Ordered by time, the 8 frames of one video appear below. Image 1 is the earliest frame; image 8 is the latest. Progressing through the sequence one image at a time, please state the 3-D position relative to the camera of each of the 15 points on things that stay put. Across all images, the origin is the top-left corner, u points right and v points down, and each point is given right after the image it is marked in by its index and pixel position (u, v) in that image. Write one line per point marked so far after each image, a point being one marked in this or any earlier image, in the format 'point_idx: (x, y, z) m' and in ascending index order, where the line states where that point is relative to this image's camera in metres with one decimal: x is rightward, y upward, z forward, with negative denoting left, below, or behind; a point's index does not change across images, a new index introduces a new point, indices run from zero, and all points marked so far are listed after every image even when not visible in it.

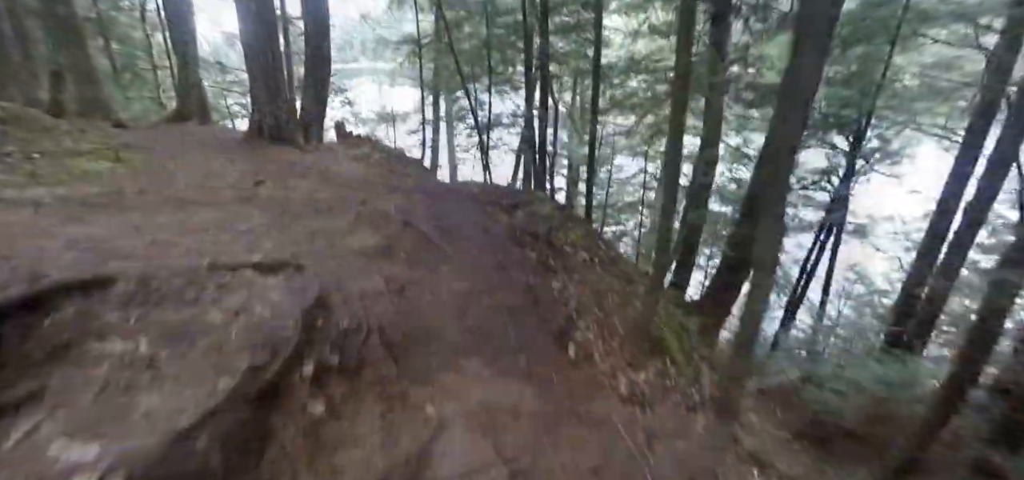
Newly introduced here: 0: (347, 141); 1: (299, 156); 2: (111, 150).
0: (-3.5, +2.1, +9.3) m
1: (-3.2, +1.3, +6.6) m
2: (-4.7, +1.1, +5.1) m
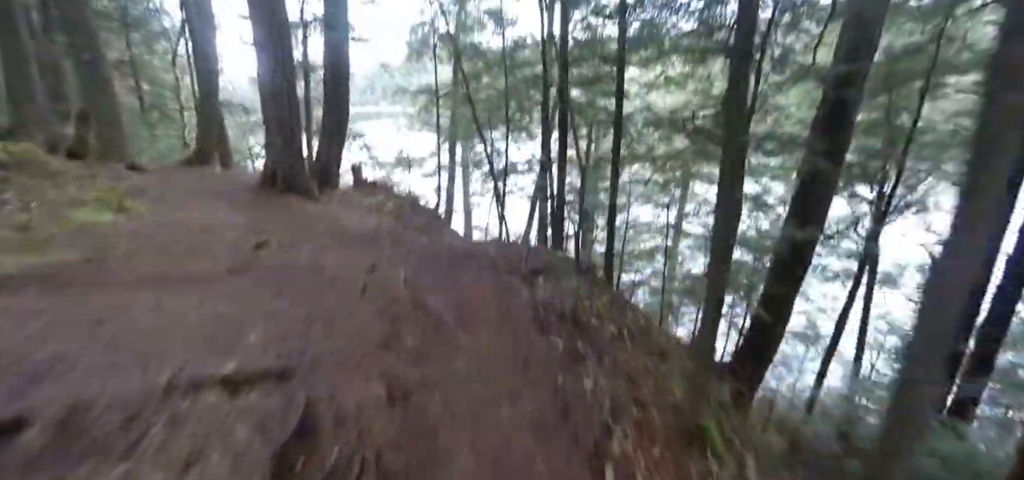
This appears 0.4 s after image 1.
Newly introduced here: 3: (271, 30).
0: (-3.2, +1.1, +9.2) m
1: (-3.0, +0.5, +6.4) m
2: (-4.5, +0.4, +5.0) m
3: (-3.4, +2.9, +6.1) m
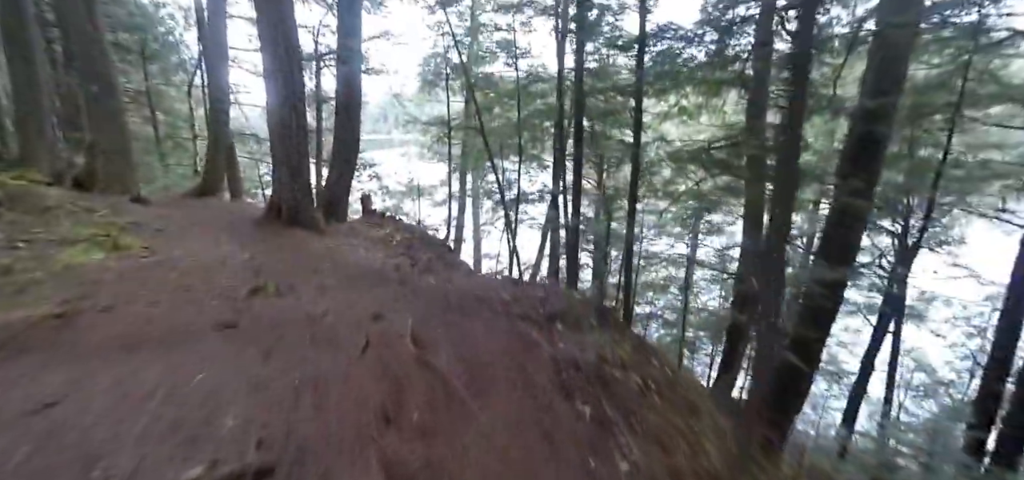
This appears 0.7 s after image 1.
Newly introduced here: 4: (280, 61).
0: (-2.9, +0.4, +9.0) m
1: (-2.8, 0.0, +6.2) m
2: (-4.4, 0.0, +4.7) m
3: (-3.2, +2.4, +6.0) m
4: (-3.2, +2.4, +6.0) m
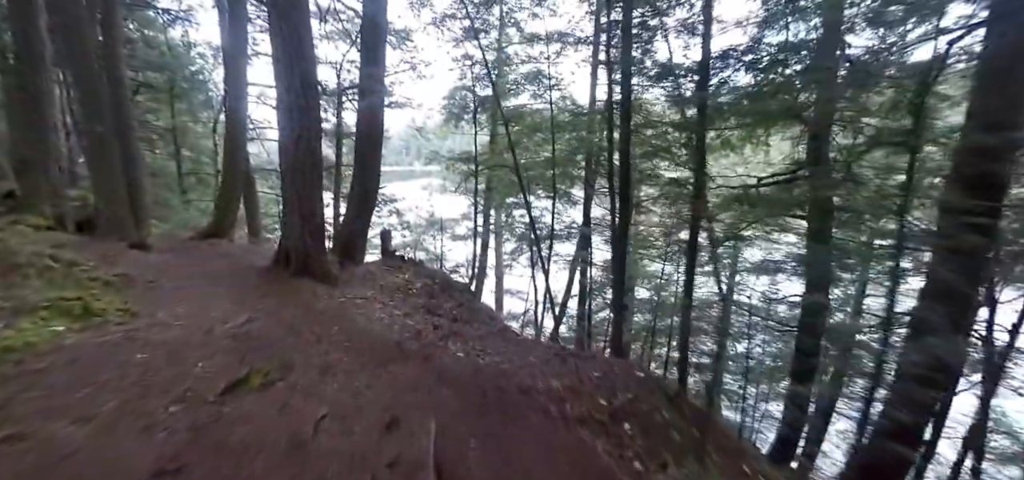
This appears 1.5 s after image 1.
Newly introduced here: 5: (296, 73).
0: (-2.4, -0.5, +8.2) m
1: (-2.3, -0.7, +5.4) m
2: (-3.9, -0.5, +4.1) m
3: (-2.7, +1.8, +5.4) m
4: (-2.7, +1.8, +5.4) m
5: (-2.7, +2.1, +5.4) m
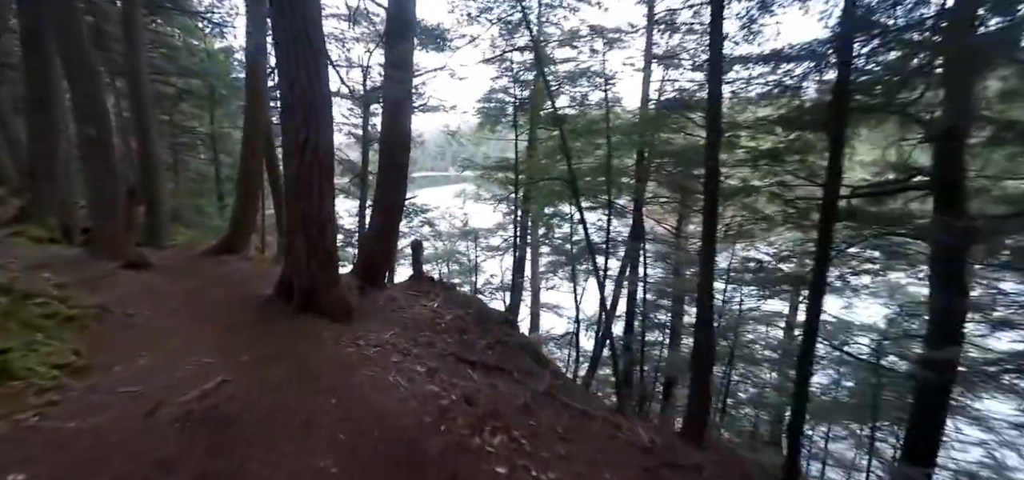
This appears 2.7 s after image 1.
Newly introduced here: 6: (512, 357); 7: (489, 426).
0: (-1.6, -0.8, +7.1) m
1: (-1.8, -1.0, +4.3) m
2: (-3.5, -0.8, +3.1) m
3: (-2.1, +1.5, +4.4) m
4: (-2.2, +1.5, +4.4) m
5: (-2.1, +1.8, +4.3) m
6: (0.0, -1.6, +5.9) m
7: (-0.2, -1.3, +3.3) m
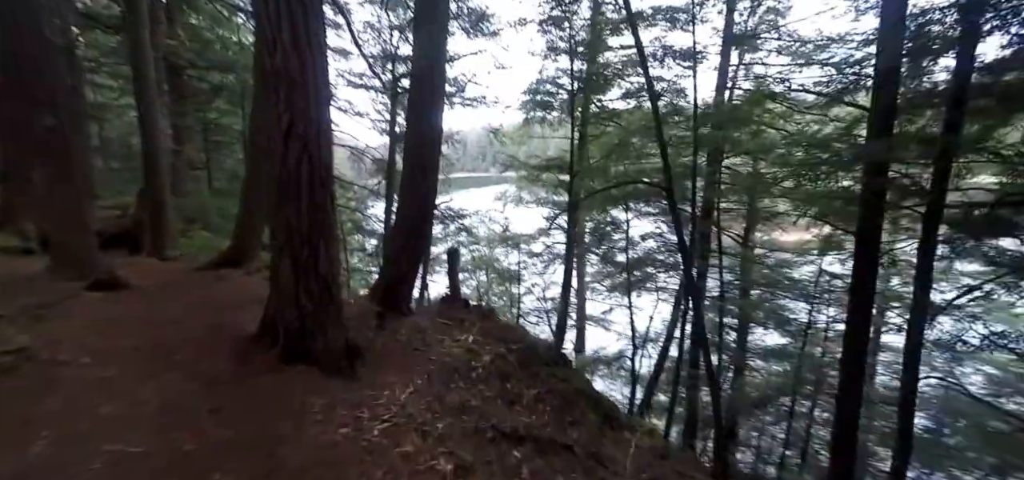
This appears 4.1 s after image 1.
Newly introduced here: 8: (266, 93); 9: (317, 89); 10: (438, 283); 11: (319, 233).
0: (-0.9, -1.0, +5.8) m
1: (-1.3, -1.2, +3.0) m
2: (-3.1, -1.0, +1.9) m
3: (-1.6, +1.3, +3.1) m
4: (-1.7, +1.3, +3.1) m
5: (-1.6, +1.6, +3.1) m
6: (+0.6, -1.8, +4.5) m
7: (+0.2, -1.5, +1.8) m
8: (-1.9, +1.1, +3.3) m
9: (-1.5, +1.1, +3.3) m
10: (-2.6, -1.5, +15.5) m
11: (-1.5, 0.0, +3.4) m
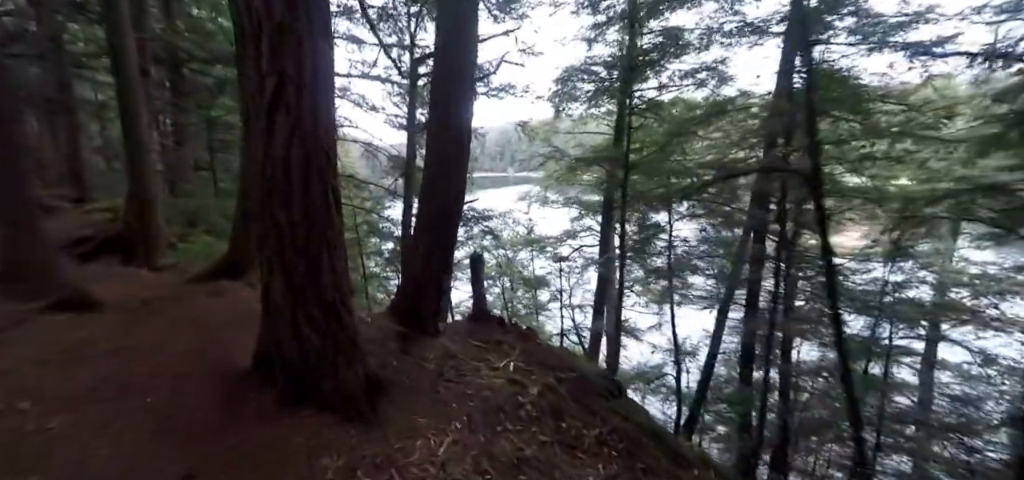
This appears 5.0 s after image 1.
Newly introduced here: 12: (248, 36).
0: (-0.4, -1.1, +4.9) m
1: (-0.9, -1.2, +2.1) m
2: (-2.7, -1.0, +1.1) m
3: (-1.2, +1.3, +2.3) m
4: (-1.2, +1.3, +2.3) m
5: (-1.1, +1.5, +2.2) m
6: (+1.1, -1.8, +3.5) m
7: (+0.6, -1.6, +0.9) m
8: (-1.4, +1.1, +2.4) m
9: (-1.0, +1.1, +2.4) m
10: (-1.8, -1.6, +14.6) m
11: (-1.1, 0.0, +2.6) m
12: (-1.3, +1.2, +2.4) m
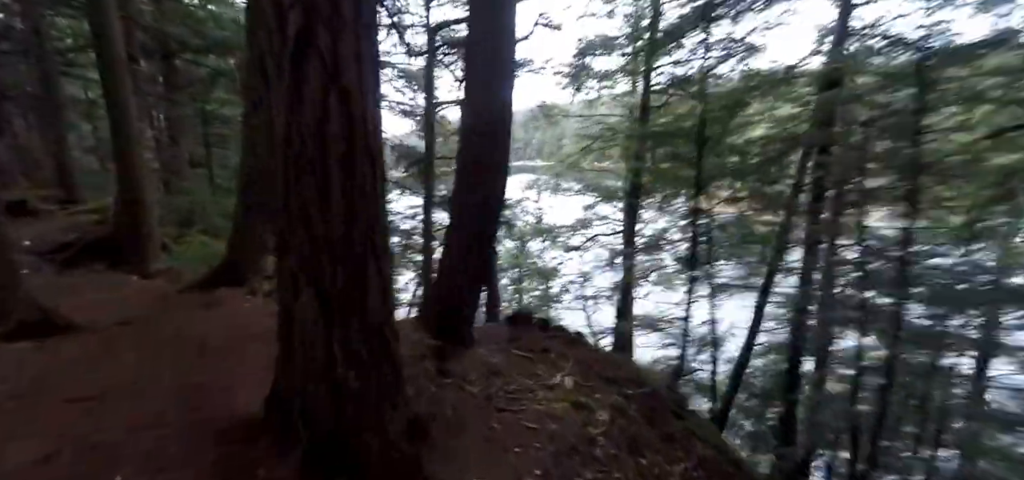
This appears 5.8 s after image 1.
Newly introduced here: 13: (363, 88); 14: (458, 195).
0: (+0.1, -1.0, +4.3) m
1: (-0.4, -1.3, +1.5) m
2: (-2.3, -1.1, +0.4) m
3: (-0.8, +1.2, +1.6) m
4: (-0.8, +1.2, +1.6) m
5: (-0.7, +1.5, +1.5) m
6: (+1.6, -1.8, +2.9) m
7: (+1.1, -1.6, +0.3) m
8: (-1.0, +1.1, +1.7) m
9: (-0.6, +1.1, +1.7) m
10: (-1.4, -1.4, +14.0) m
11: (-0.6, 0.0, +1.9) m
12: (-1.0, +1.1, +1.6) m
13: (-0.6, +0.6, +1.8) m
14: (-0.5, +0.4, +3.9) m
